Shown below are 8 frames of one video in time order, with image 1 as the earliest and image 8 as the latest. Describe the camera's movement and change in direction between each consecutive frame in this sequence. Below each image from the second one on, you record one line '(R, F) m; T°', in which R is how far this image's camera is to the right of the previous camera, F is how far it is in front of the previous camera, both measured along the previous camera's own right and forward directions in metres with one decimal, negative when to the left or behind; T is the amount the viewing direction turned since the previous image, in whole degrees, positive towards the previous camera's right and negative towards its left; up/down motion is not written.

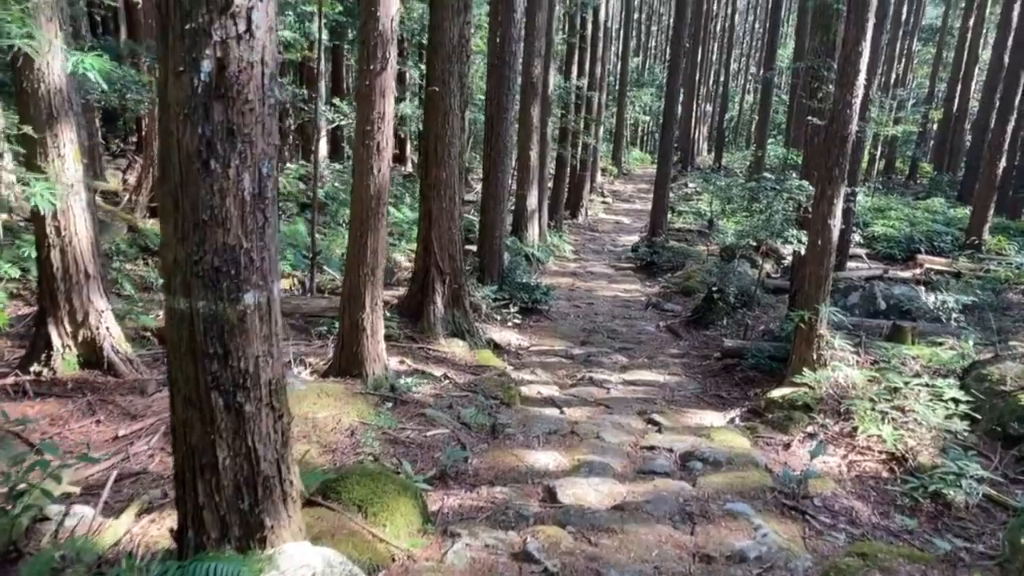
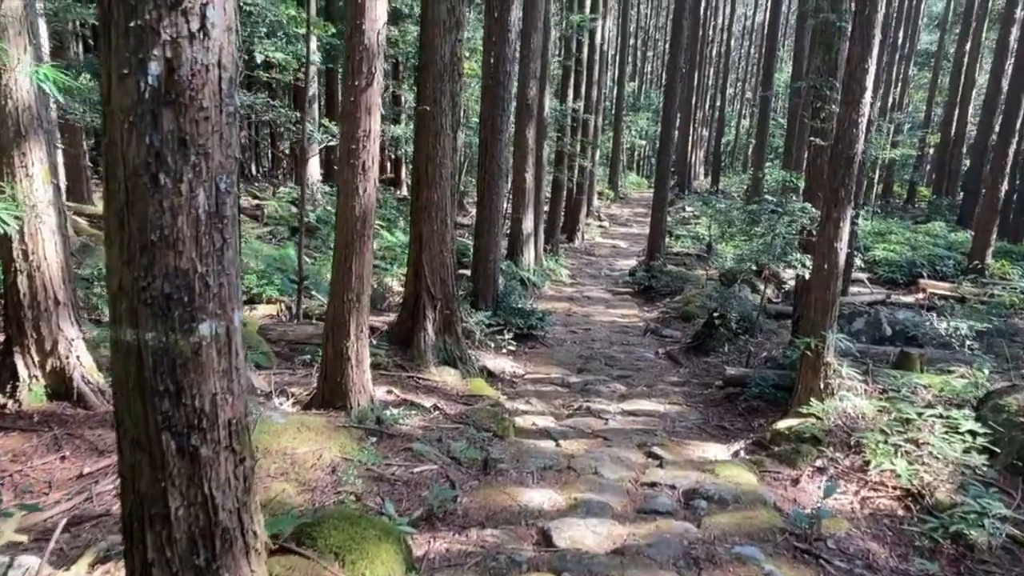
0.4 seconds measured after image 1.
(0.0, +0.3) m; 0°
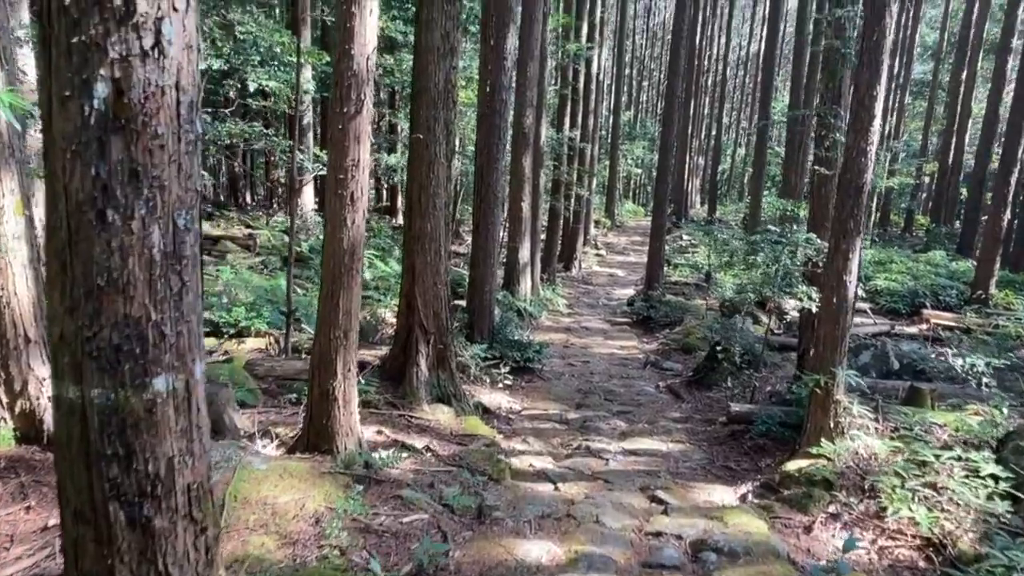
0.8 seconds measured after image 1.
(0.0, +0.3) m; 0°
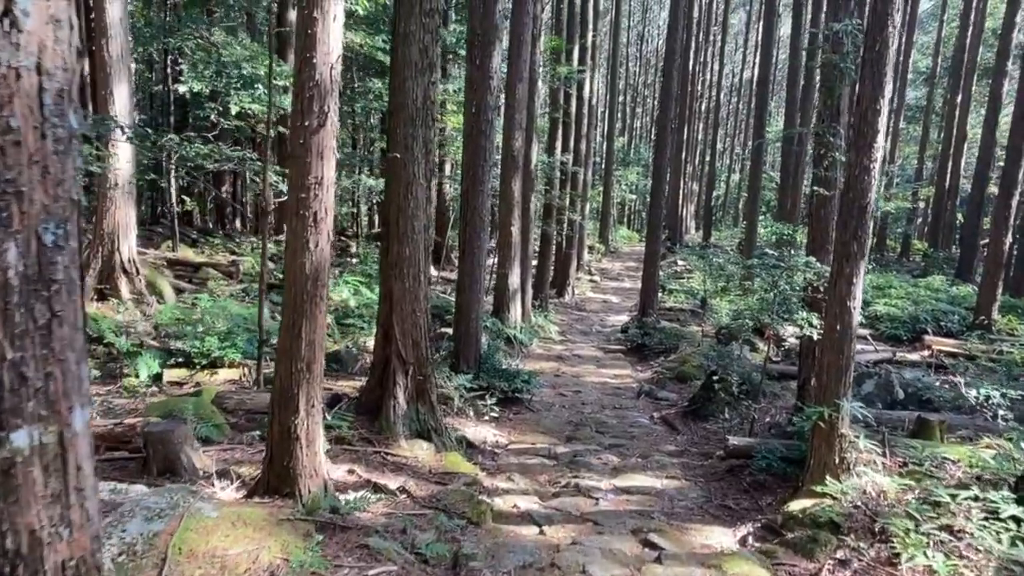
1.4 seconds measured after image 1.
(+0.1, +0.4) m; 0°
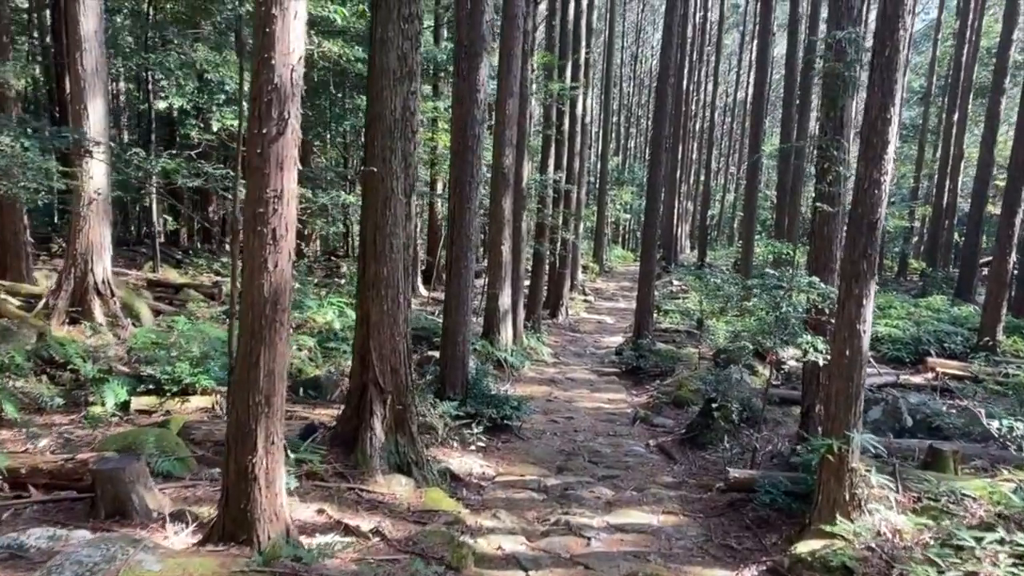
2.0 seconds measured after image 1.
(+0.1, +0.4) m; 0°
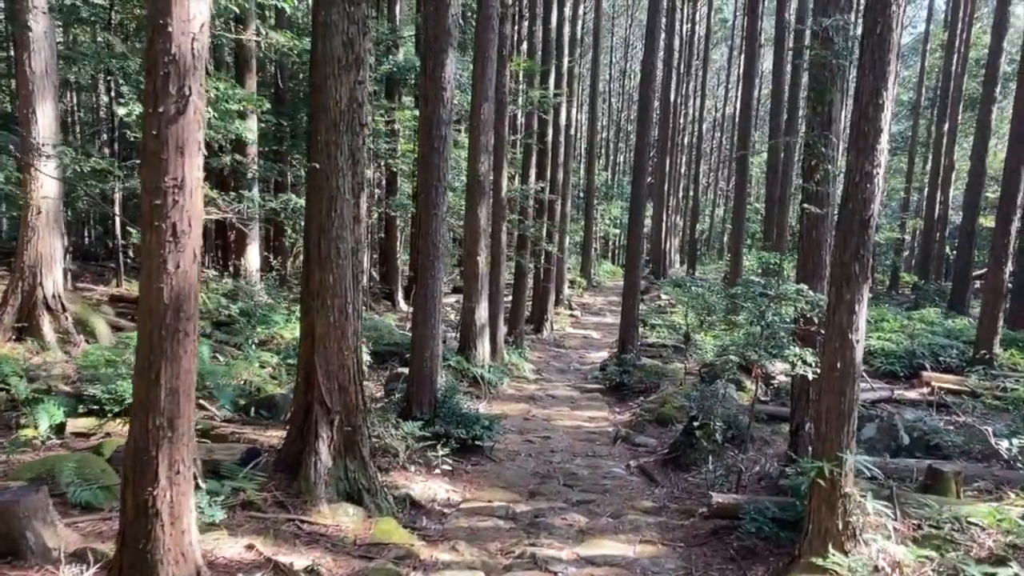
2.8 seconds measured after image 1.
(+0.2, +0.5) m; +1°
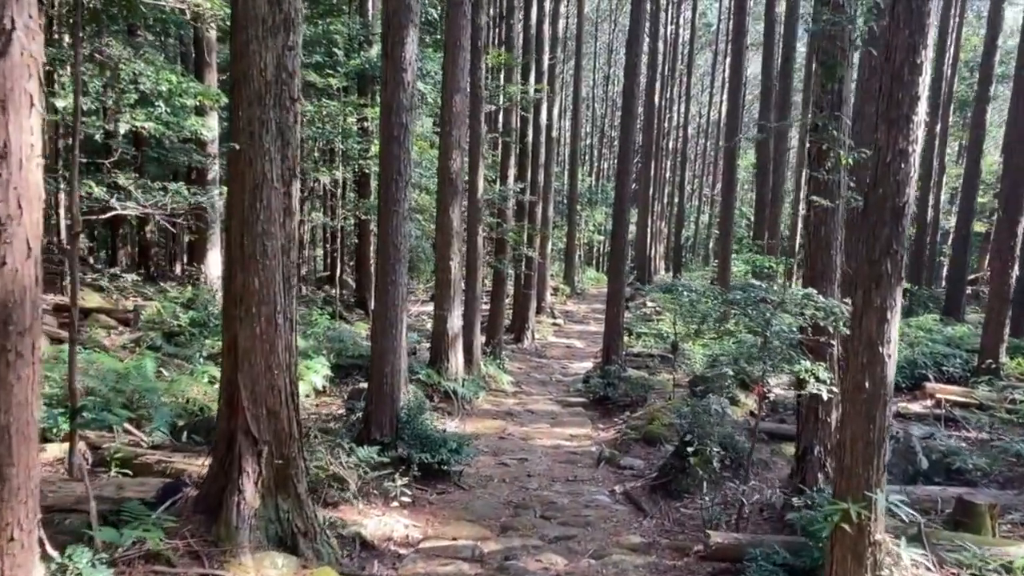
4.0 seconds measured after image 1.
(+0.1, +0.9) m; +1°
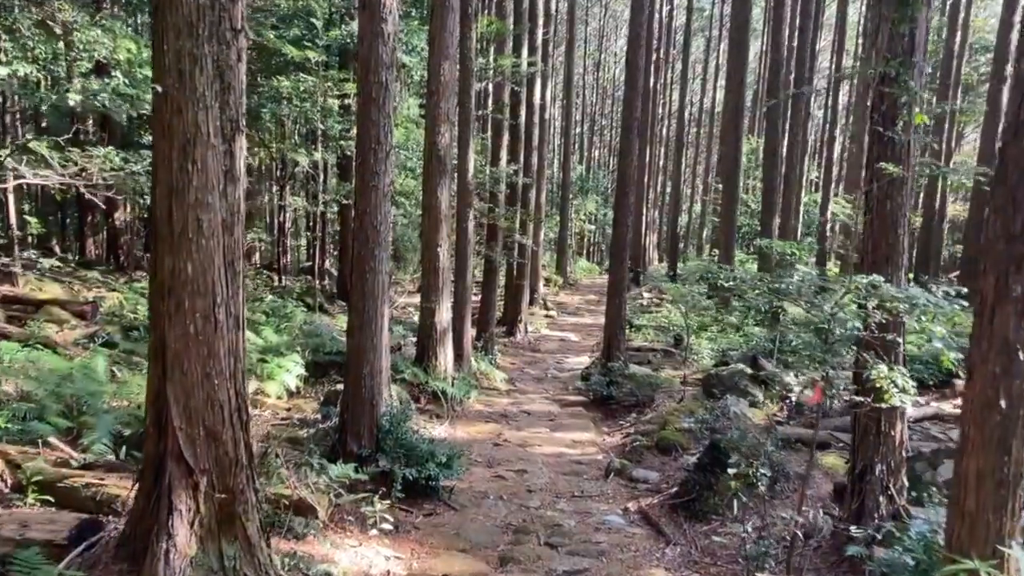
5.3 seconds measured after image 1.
(-0.1, +1.0) m; +1°
